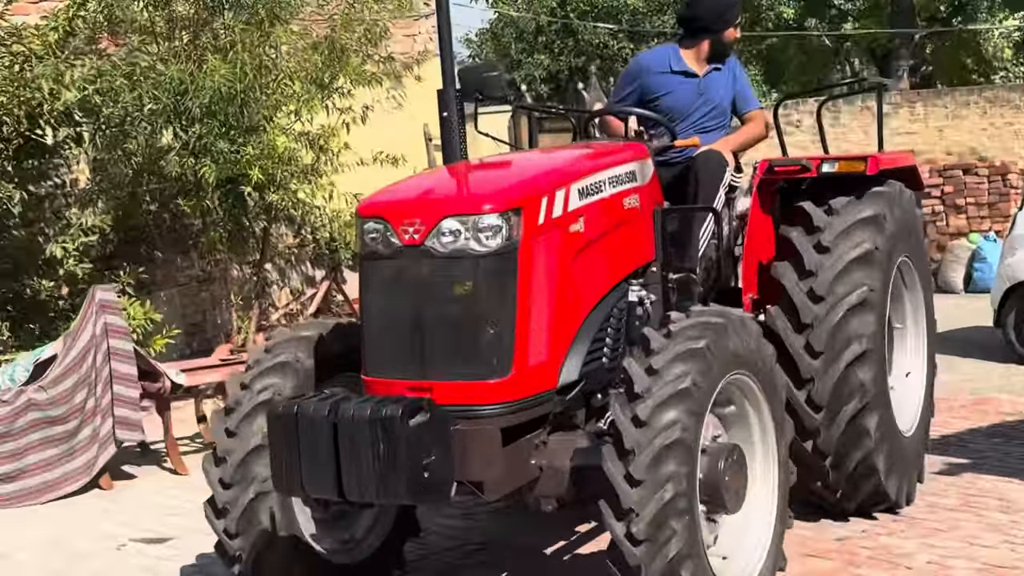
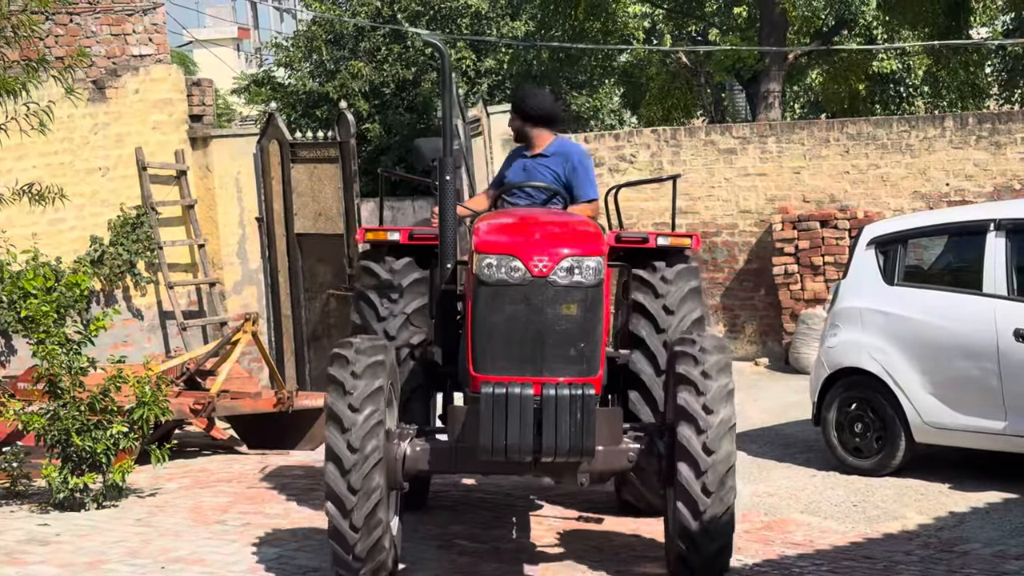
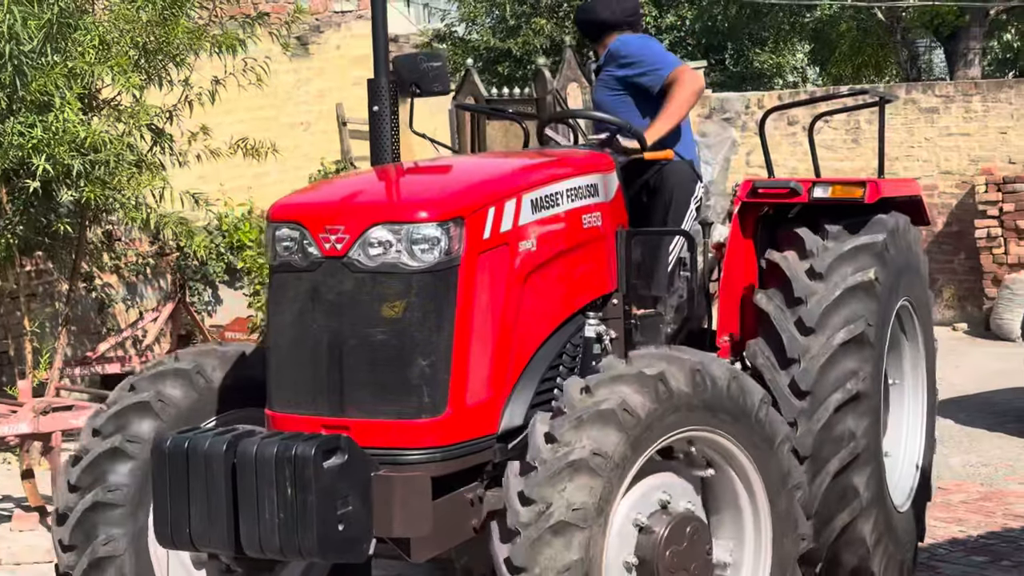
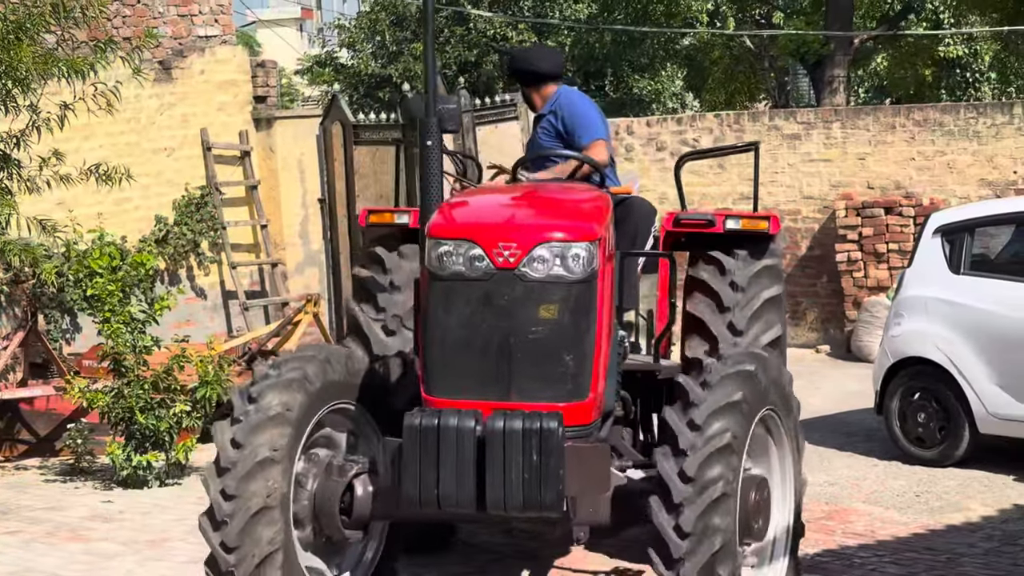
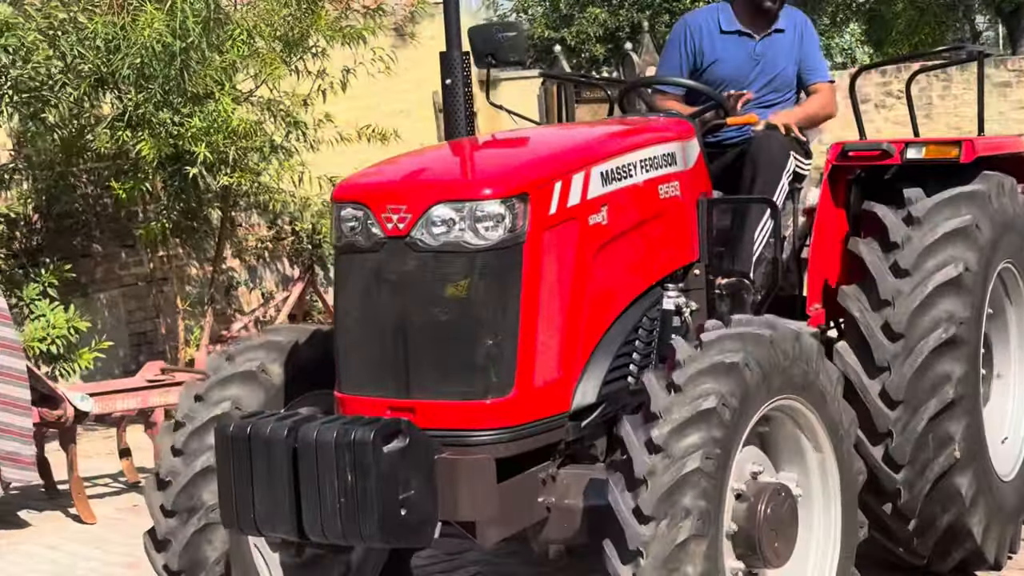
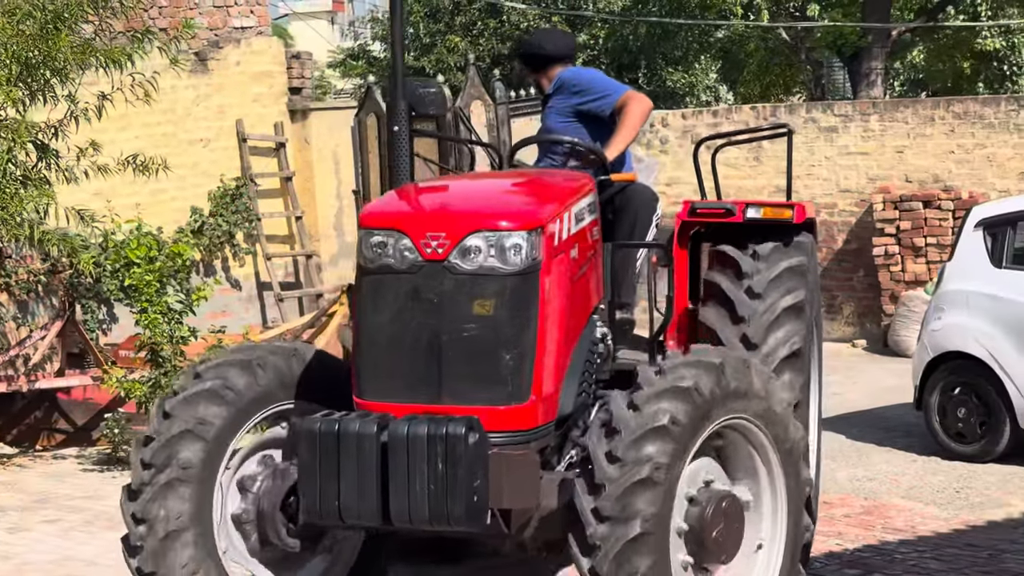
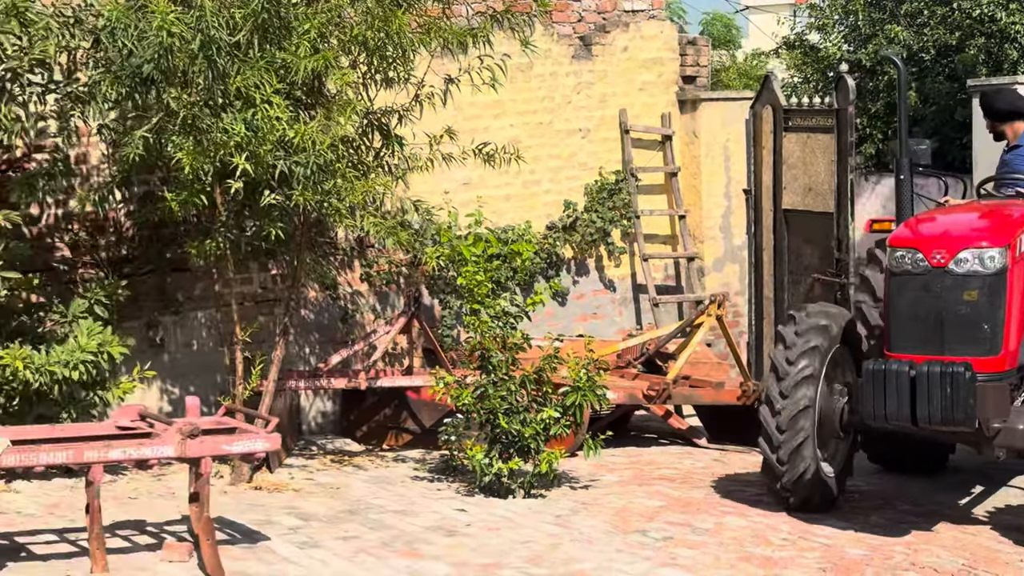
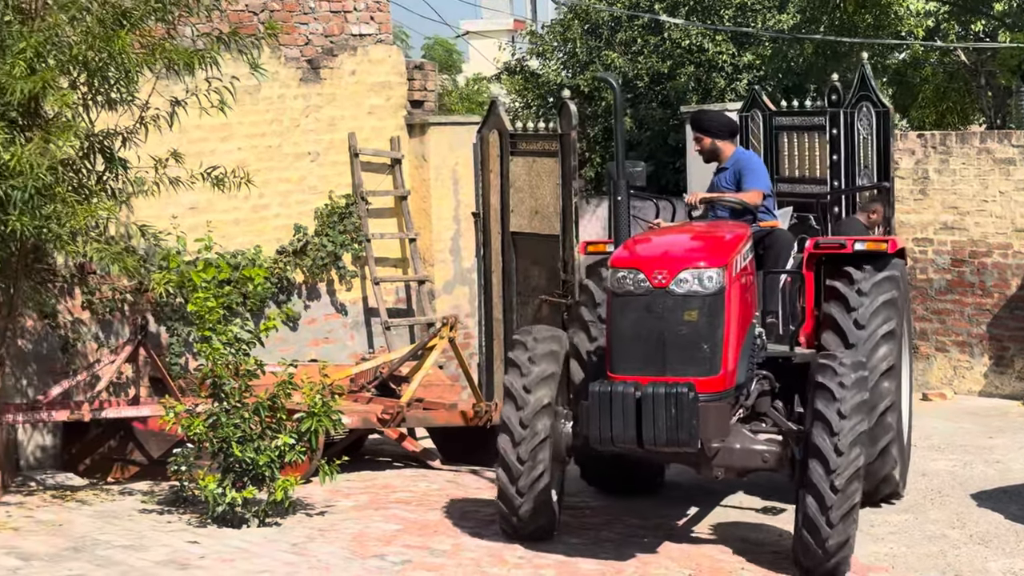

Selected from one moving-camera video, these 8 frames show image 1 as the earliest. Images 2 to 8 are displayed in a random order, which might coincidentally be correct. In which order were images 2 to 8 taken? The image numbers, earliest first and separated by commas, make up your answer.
5, 3, 6, 4, 2, 8, 7
